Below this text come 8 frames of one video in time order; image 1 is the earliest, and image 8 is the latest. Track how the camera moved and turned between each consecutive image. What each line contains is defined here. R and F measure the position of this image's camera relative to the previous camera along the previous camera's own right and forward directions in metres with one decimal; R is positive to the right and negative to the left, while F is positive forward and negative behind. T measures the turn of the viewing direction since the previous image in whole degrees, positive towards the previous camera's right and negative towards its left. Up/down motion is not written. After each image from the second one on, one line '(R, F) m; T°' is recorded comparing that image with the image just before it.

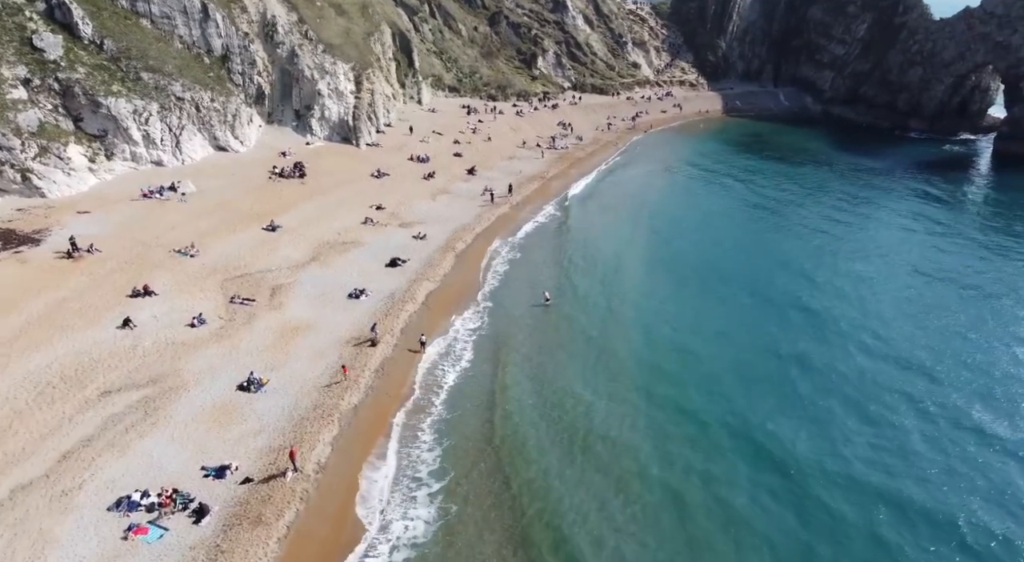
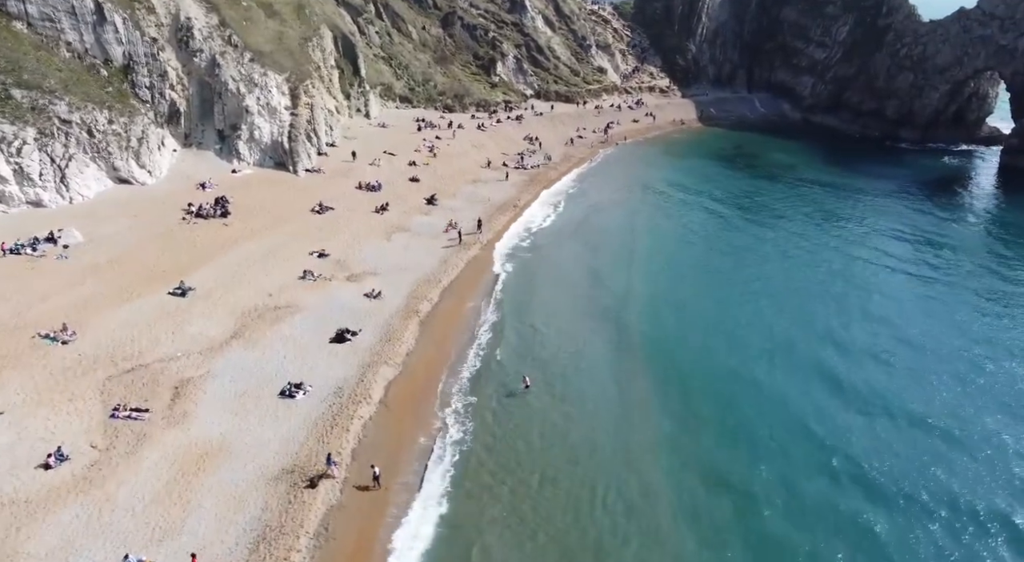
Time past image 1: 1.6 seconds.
(-1.4, +9.5) m; +4°
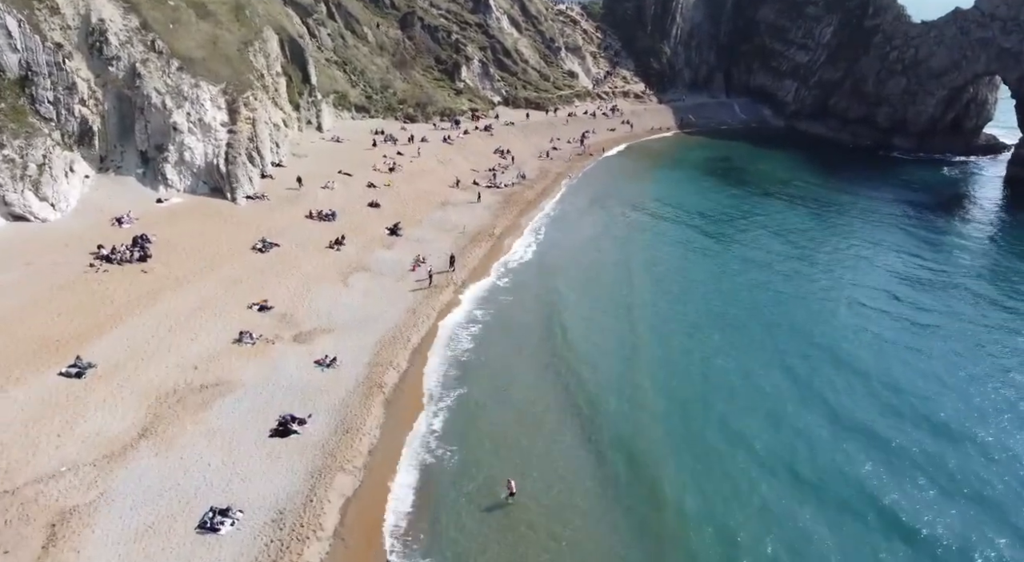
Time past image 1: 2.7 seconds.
(-1.0, +7.2) m; +3°
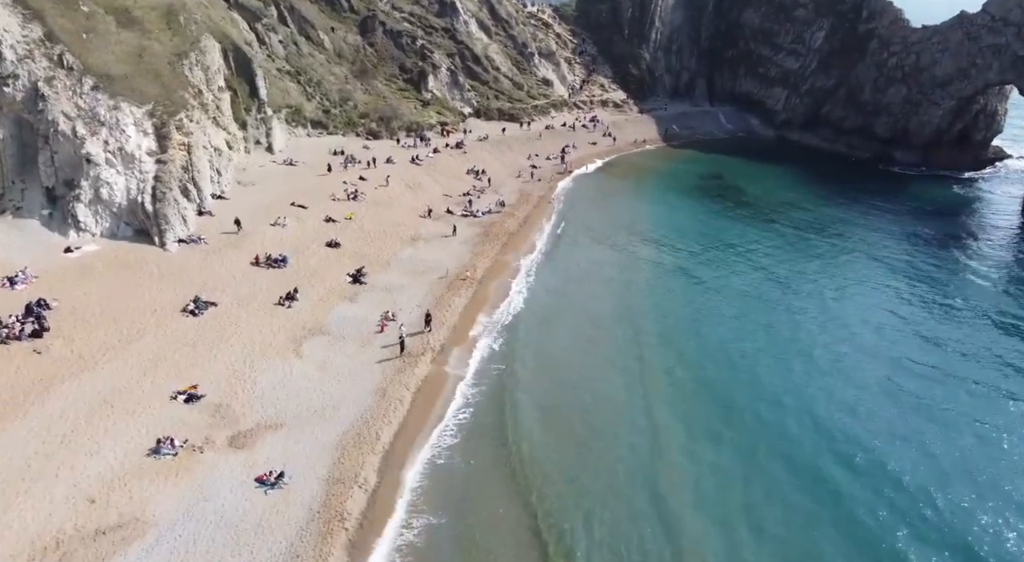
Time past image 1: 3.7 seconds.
(-1.1, +7.2) m; +3°
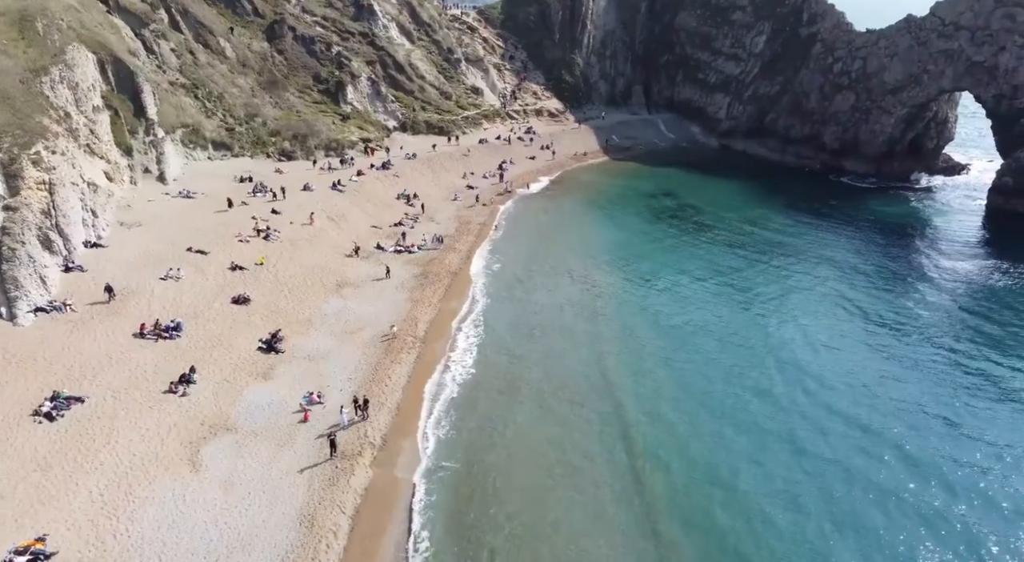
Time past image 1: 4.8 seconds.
(-1.0, +6.7) m; +6°
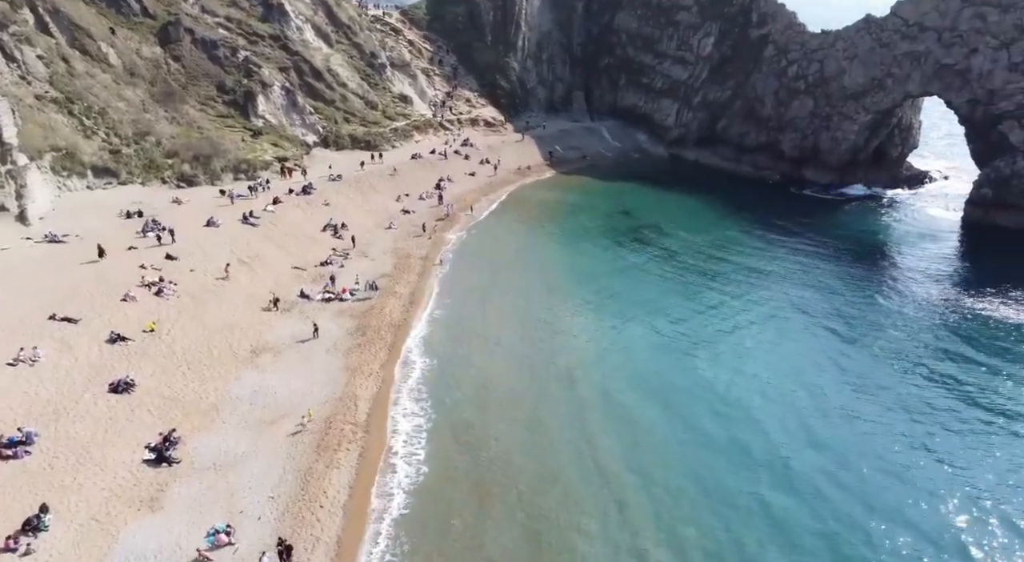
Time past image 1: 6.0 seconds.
(-1.4, +7.1) m; +6°
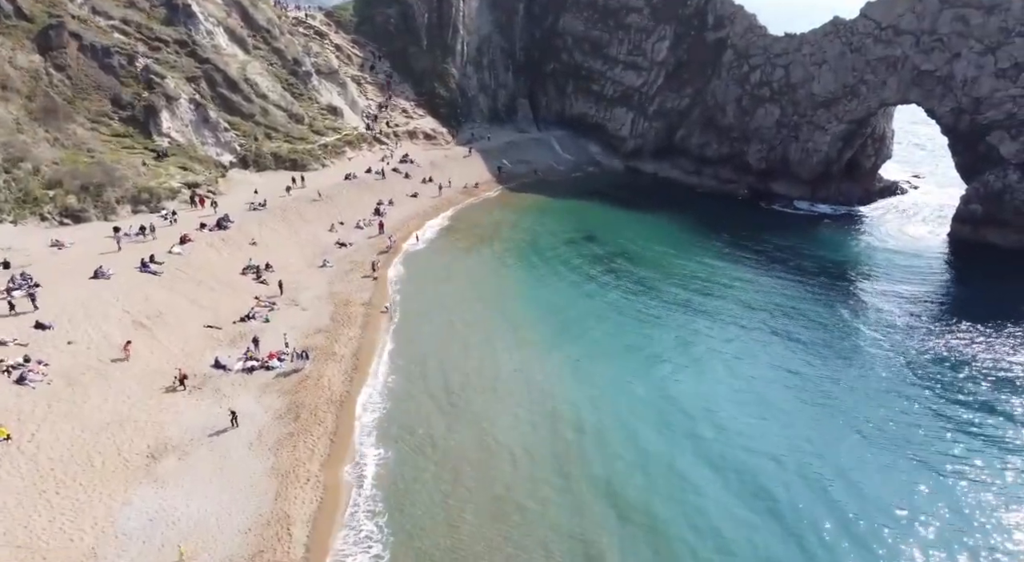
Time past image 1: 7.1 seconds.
(-1.3, +6.5) m; +6°
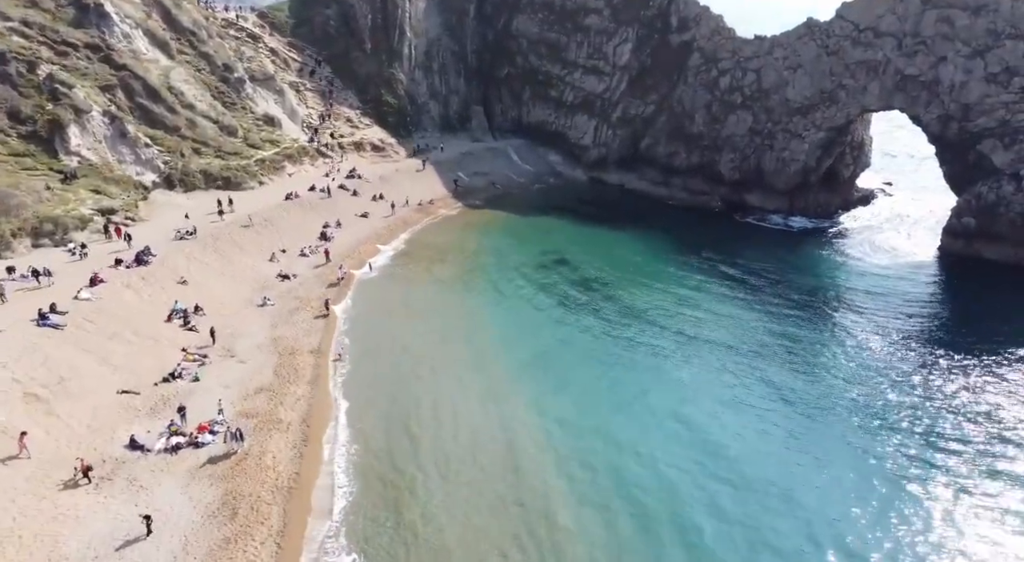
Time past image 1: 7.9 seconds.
(-1.2, +4.8) m; +5°
